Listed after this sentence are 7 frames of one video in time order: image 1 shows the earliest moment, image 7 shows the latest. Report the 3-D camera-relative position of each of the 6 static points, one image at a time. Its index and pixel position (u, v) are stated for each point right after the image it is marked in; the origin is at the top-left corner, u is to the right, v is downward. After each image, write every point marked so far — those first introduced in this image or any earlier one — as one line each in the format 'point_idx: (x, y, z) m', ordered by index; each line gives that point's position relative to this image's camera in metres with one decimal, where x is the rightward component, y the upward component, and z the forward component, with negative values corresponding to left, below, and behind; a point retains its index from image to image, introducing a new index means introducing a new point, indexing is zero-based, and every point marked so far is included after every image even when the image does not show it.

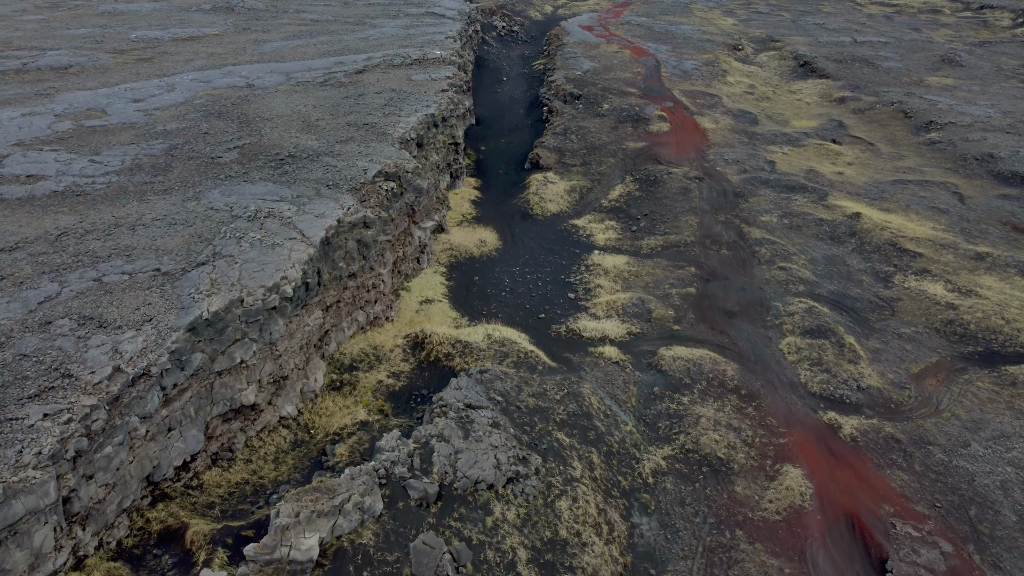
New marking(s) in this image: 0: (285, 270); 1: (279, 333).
0: (-4.2, +0.3, +15.6) m
1: (-4.2, -0.8, +15.2) m
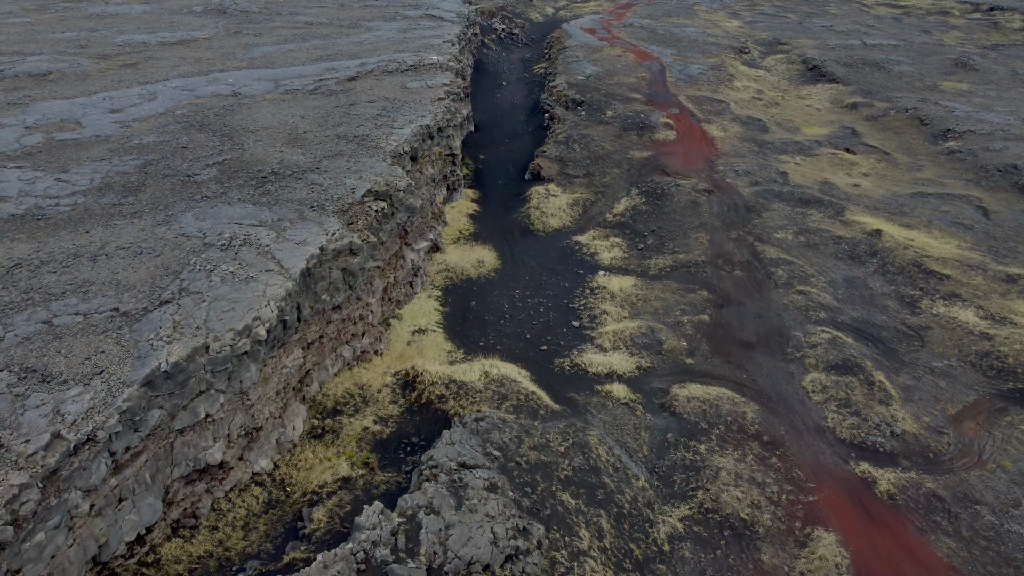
0: (-4.2, -0.4, +14.0) m
1: (-4.2, -1.5, +13.7) m
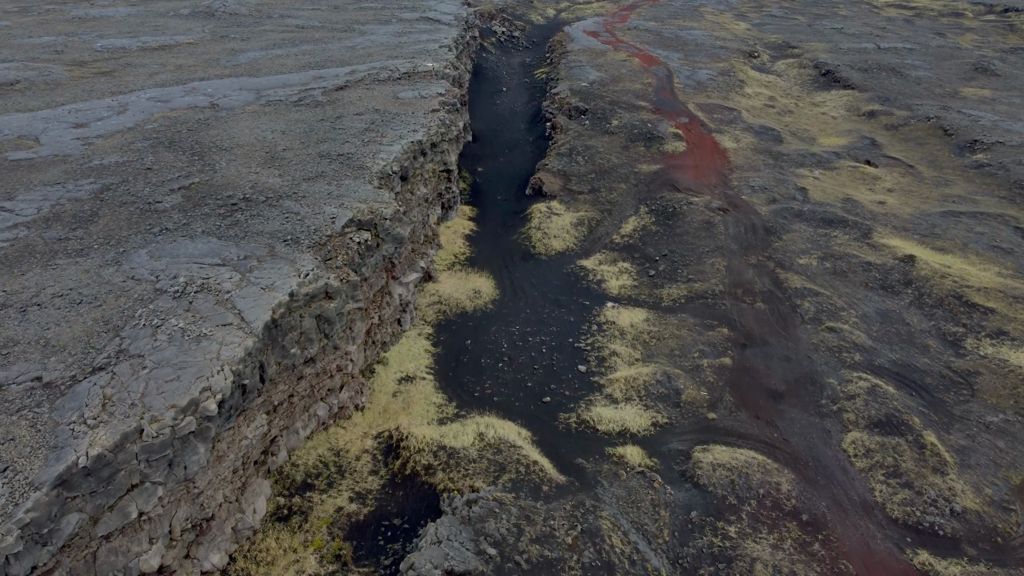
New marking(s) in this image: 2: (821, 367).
0: (-4.2, -1.2, +11.8) m
1: (-4.3, -2.4, +11.5) m
2: (+6.8, -1.7, +18.7) m
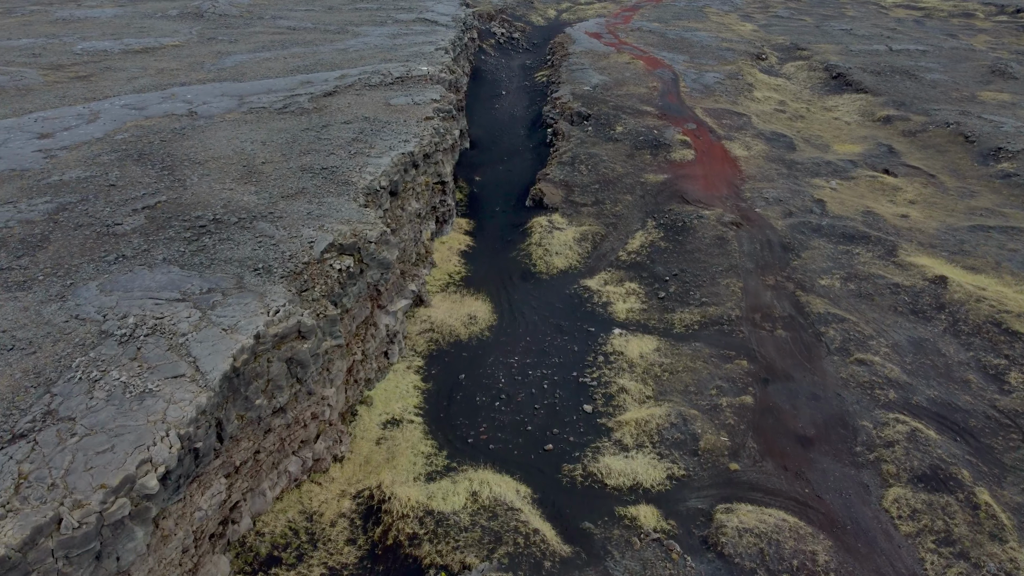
0: (-4.3, -1.9, +10.0) m
1: (-4.3, -3.0, +9.7) m
2: (+6.8, -2.4, +16.8) m
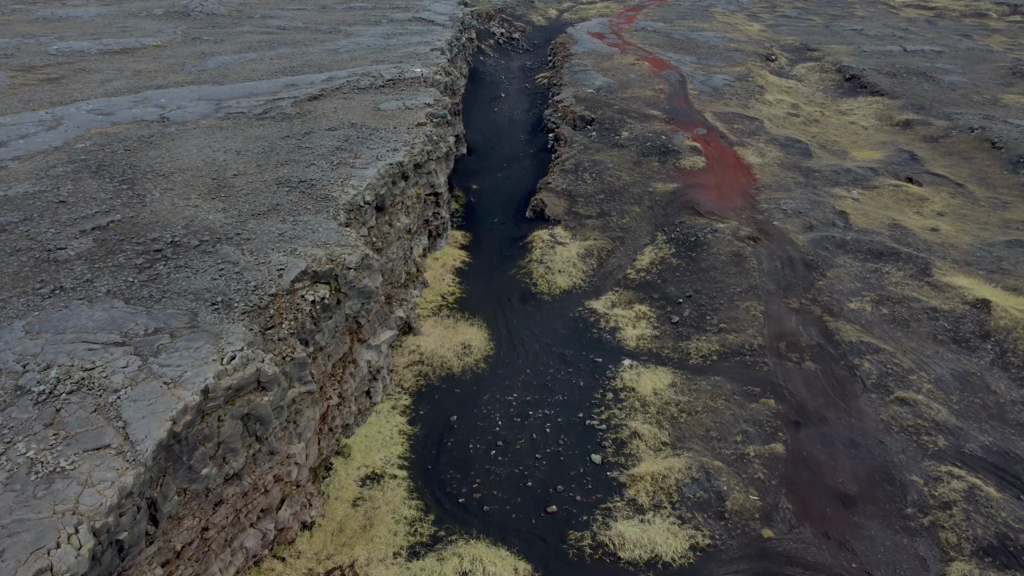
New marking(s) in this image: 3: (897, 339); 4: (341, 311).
0: (-4.3, -2.4, +7.9) m
1: (-4.3, -3.6, +7.6) m
2: (+6.8, -3.0, +14.8) m
3: (+8.8, -1.2, +19.2) m
4: (-3.0, -0.4, +14.9) m
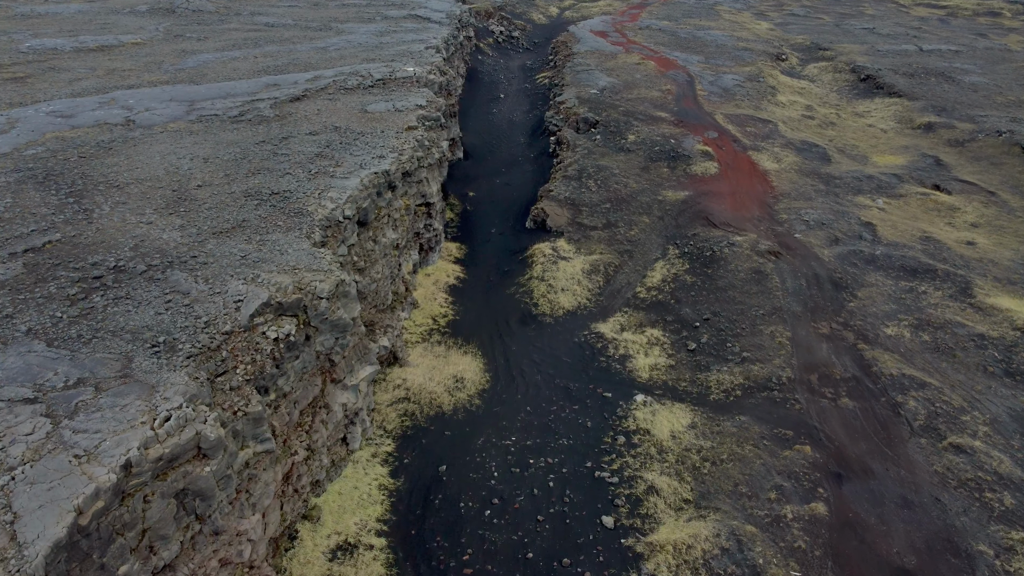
0: (-4.4, -2.9, +5.8) m
1: (-4.4, -4.1, +5.5) m
2: (+6.7, -3.5, +12.7) m
3: (+8.7, -1.7, +17.1) m
4: (-3.1, -0.9, +12.8) m
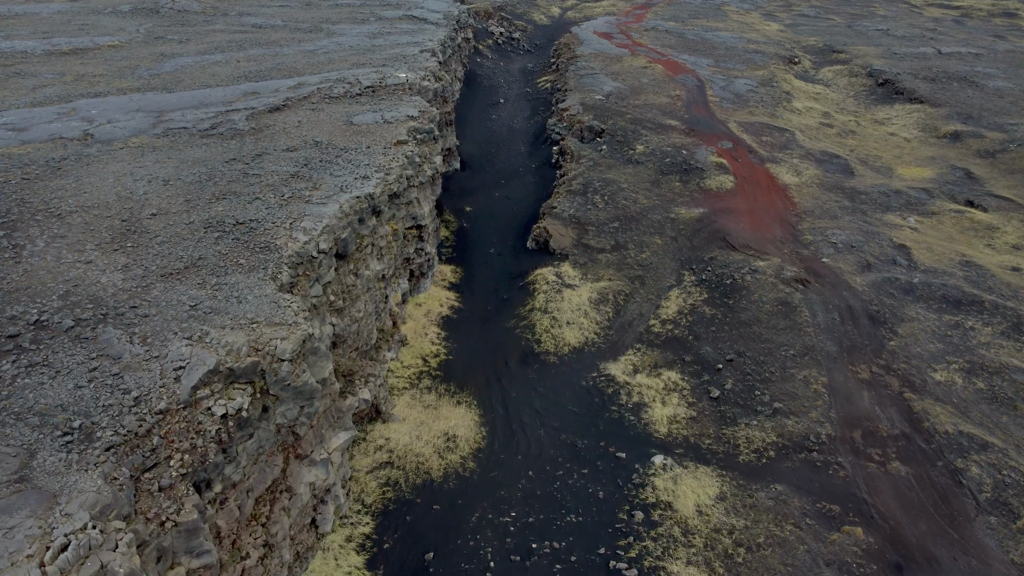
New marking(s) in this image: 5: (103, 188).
0: (-4.4, -3.7, +3.6) m
1: (-4.4, -4.9, +3.3) m
2: (+6.7, -4.3, +10.5) m
3: (+8.7, -2.5, +14.9) m
4: (-3.1, -1.7, +10.7) m
5: (-7.8, +1.9, +16.0) m
